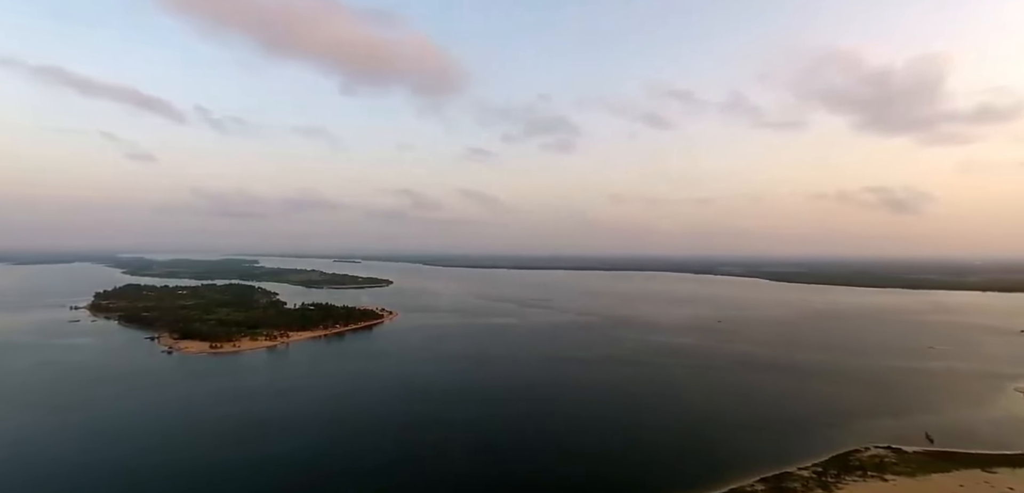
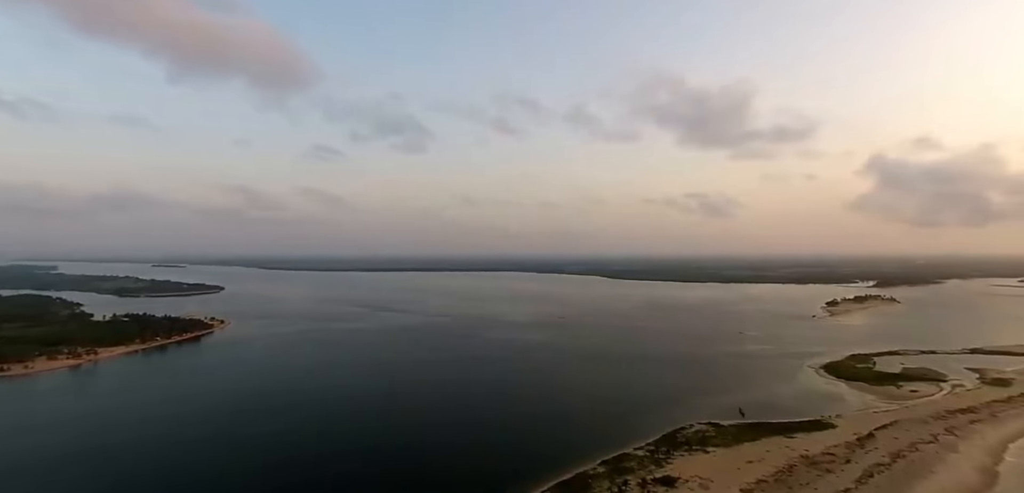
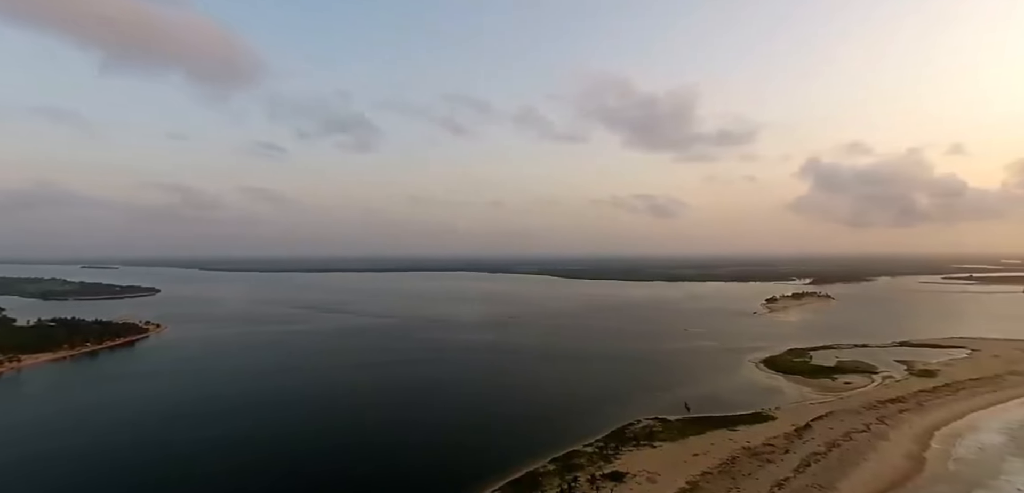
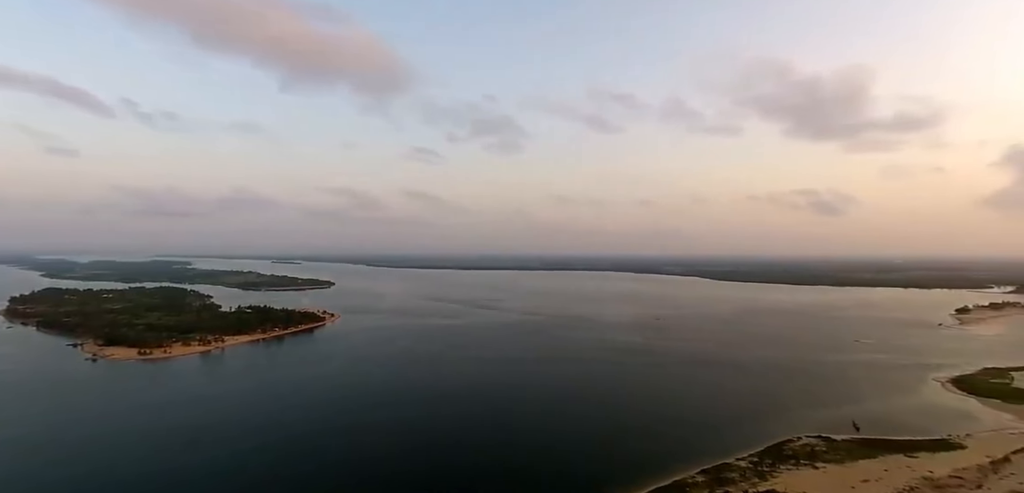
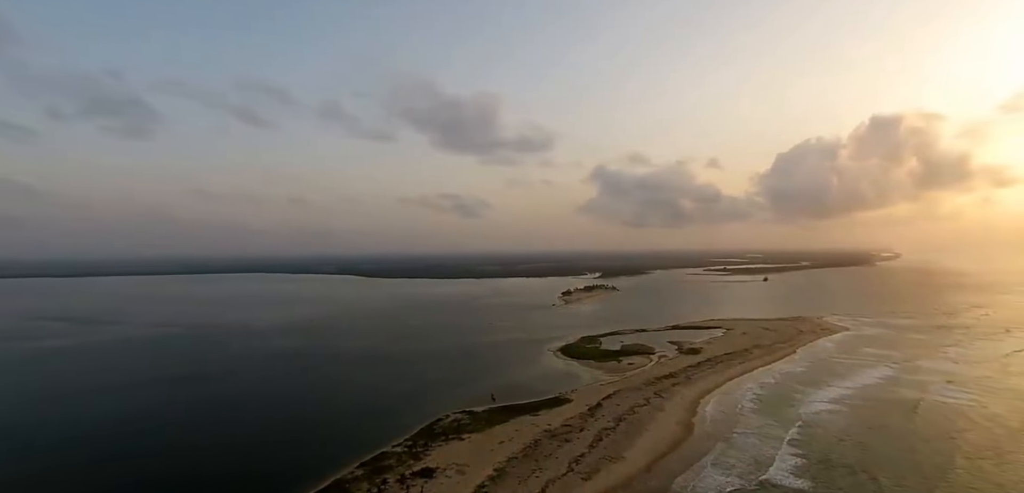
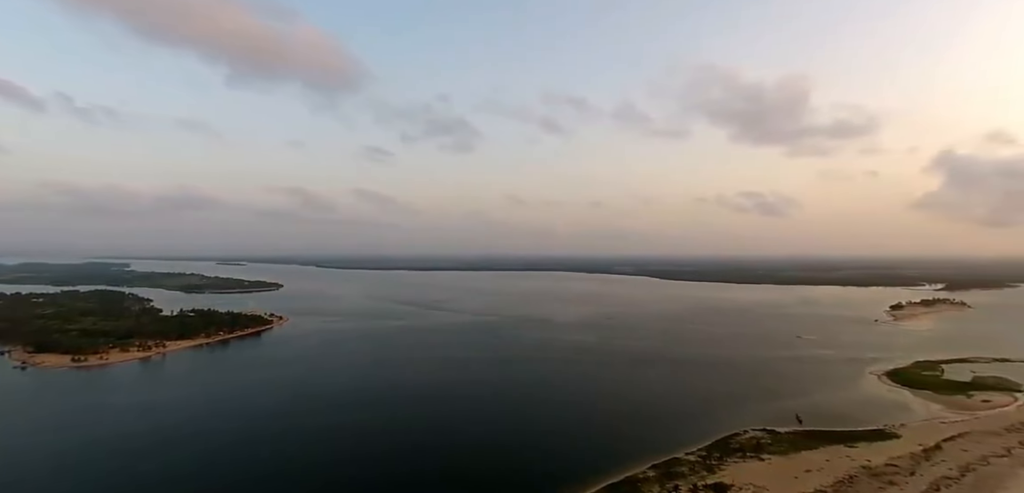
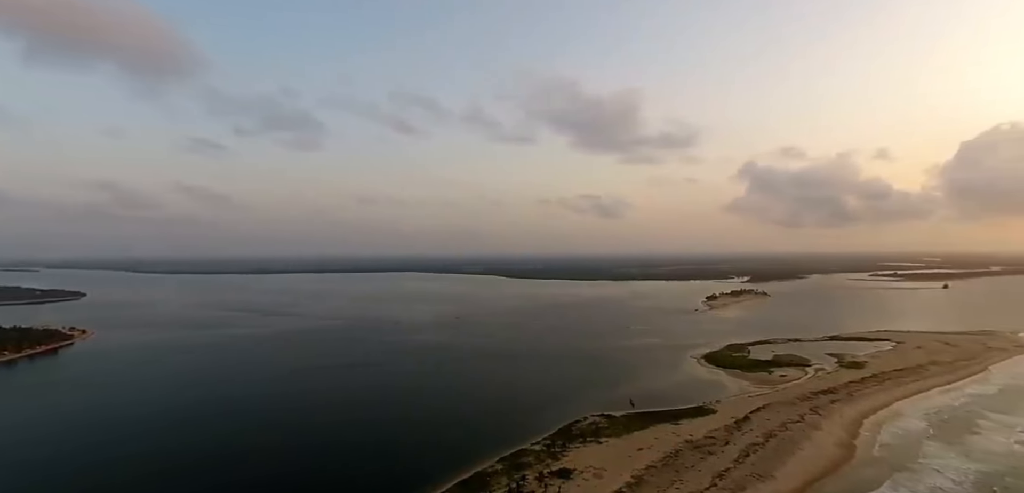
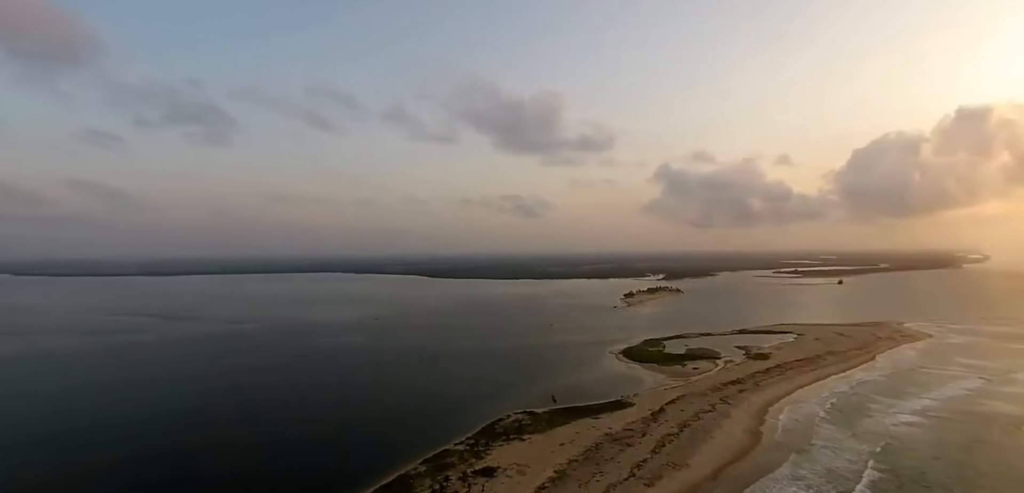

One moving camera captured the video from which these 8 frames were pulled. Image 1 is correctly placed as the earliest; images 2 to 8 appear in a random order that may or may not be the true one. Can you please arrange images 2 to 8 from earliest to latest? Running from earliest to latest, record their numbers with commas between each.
4, 6, 2, 3, 7, 8, 5
